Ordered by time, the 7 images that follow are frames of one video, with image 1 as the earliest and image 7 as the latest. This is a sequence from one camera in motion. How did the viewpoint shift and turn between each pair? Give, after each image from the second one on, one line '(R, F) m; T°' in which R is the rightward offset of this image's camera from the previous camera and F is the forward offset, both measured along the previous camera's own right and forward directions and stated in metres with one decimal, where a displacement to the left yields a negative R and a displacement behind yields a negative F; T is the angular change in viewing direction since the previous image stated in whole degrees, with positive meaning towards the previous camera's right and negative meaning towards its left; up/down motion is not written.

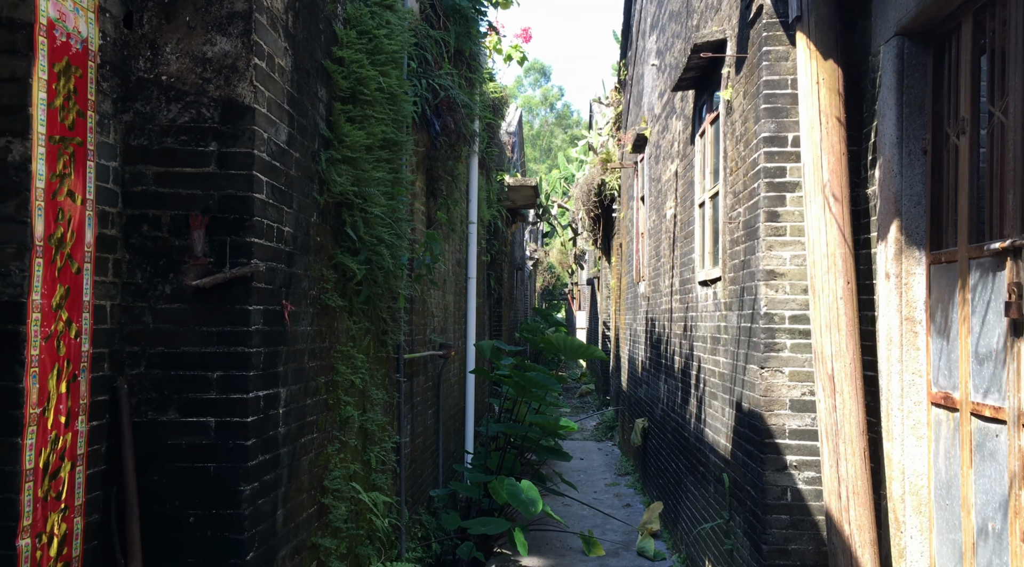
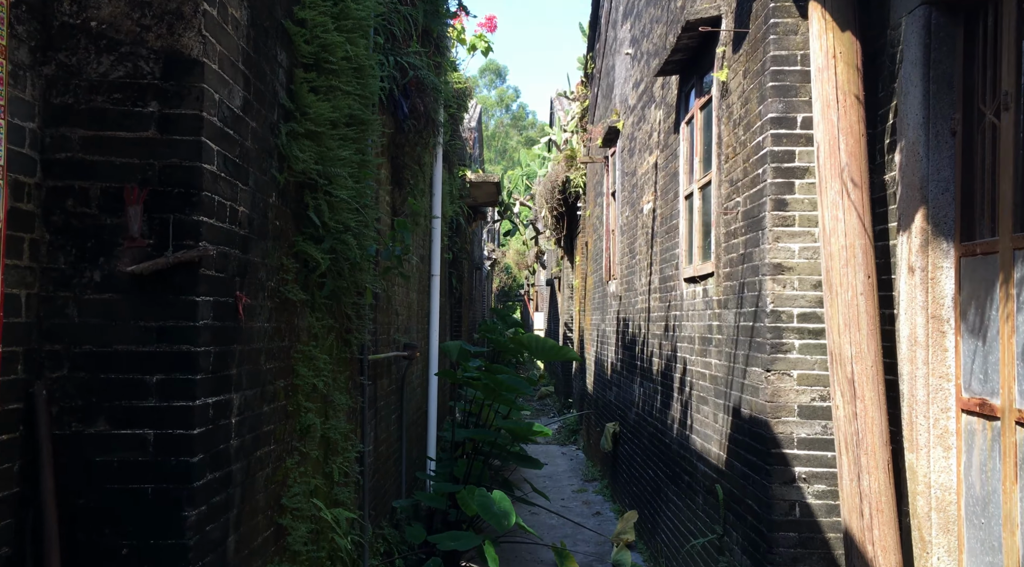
(-0.1, +0.4) m; +3°
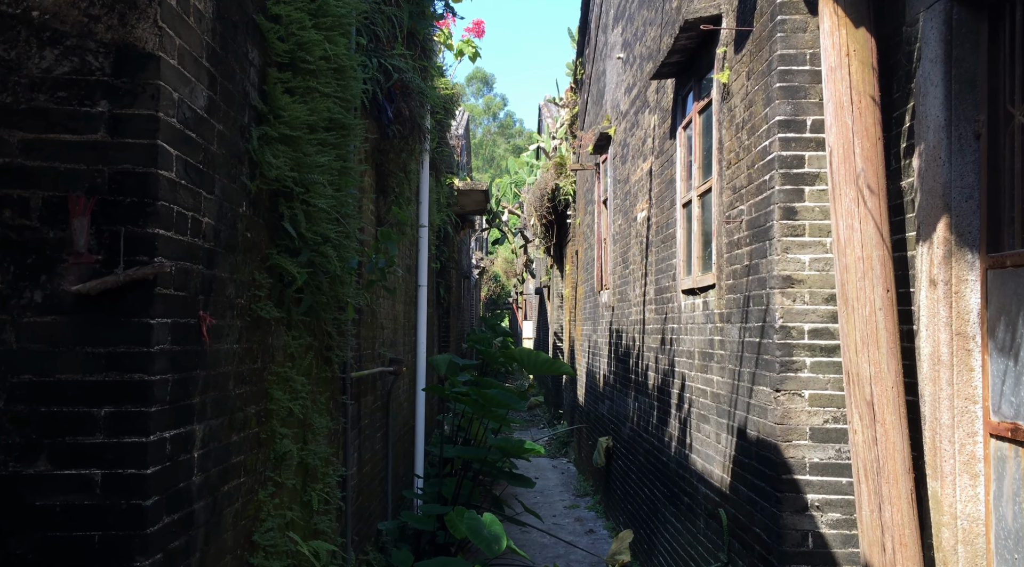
(0.0, +0.3) m; +1°
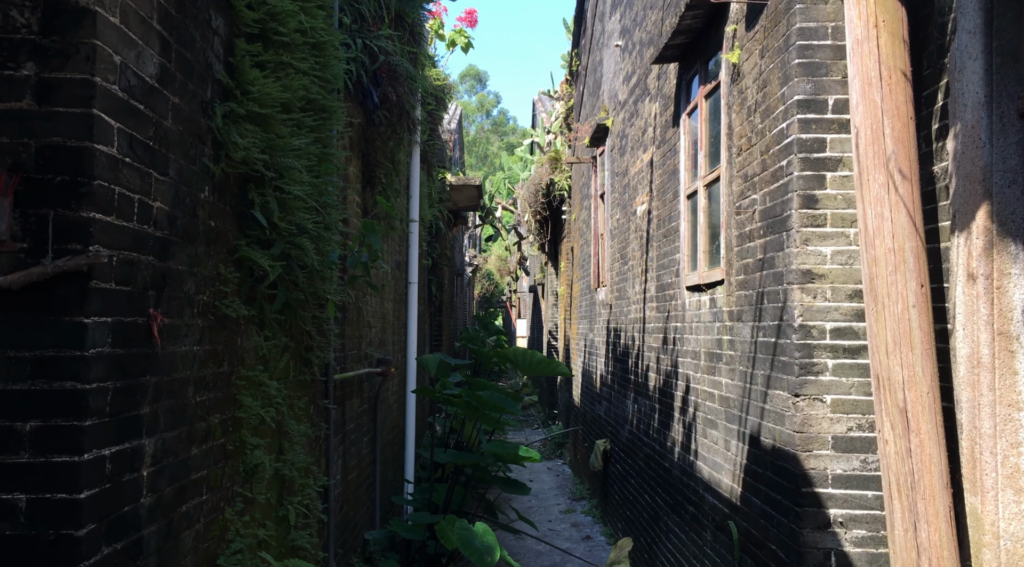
(0.0, +0.3) m; 0°
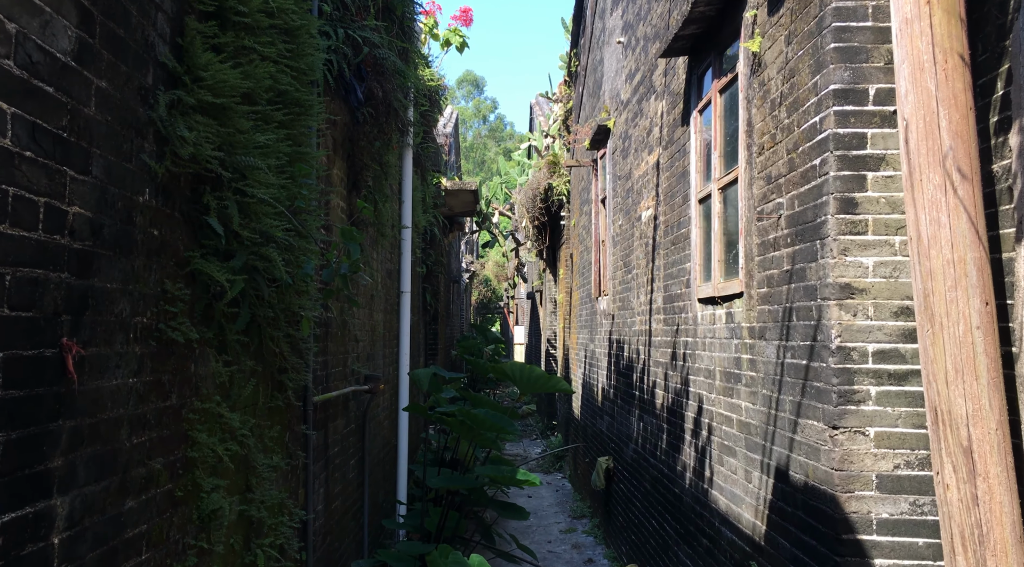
(0.0, +0.4) m; 0°
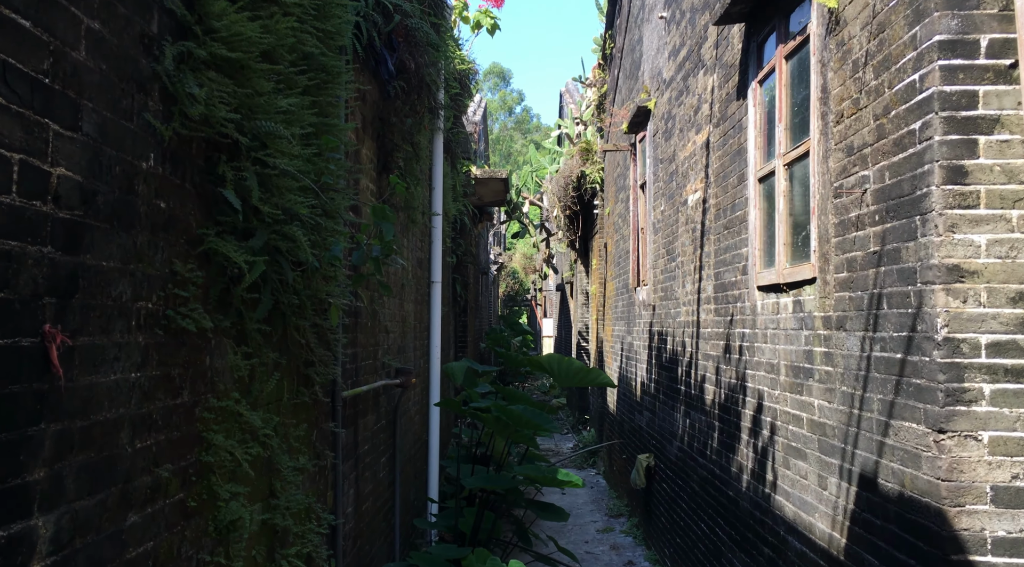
(-0.1, +0.3) m; -2°
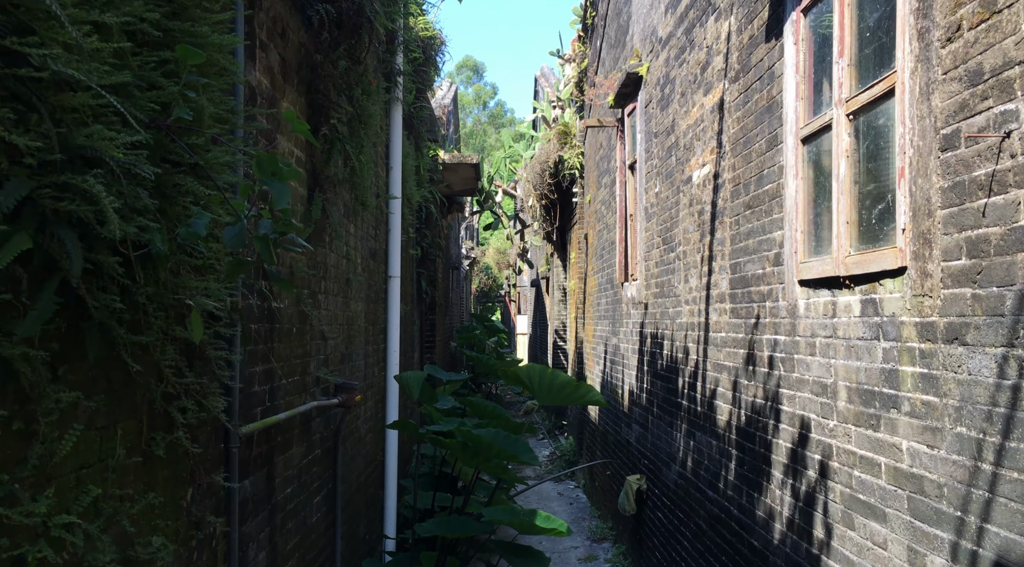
(0.0, +1.1) m; +2°
